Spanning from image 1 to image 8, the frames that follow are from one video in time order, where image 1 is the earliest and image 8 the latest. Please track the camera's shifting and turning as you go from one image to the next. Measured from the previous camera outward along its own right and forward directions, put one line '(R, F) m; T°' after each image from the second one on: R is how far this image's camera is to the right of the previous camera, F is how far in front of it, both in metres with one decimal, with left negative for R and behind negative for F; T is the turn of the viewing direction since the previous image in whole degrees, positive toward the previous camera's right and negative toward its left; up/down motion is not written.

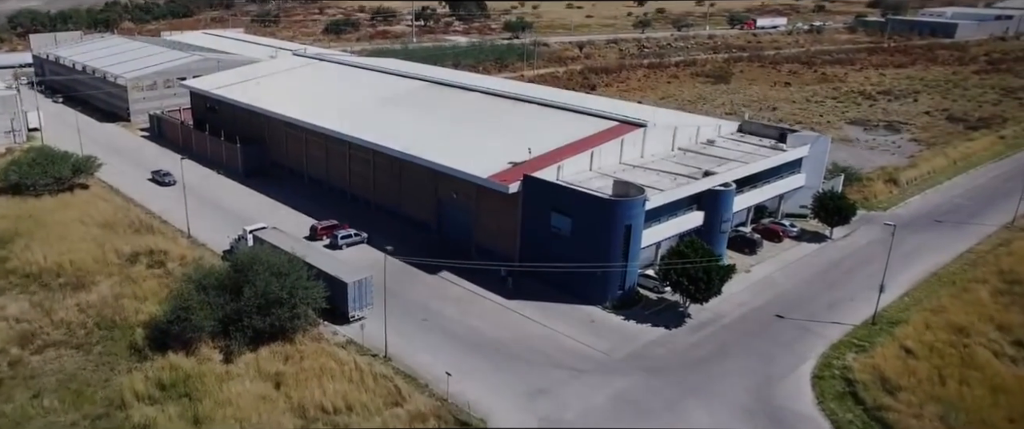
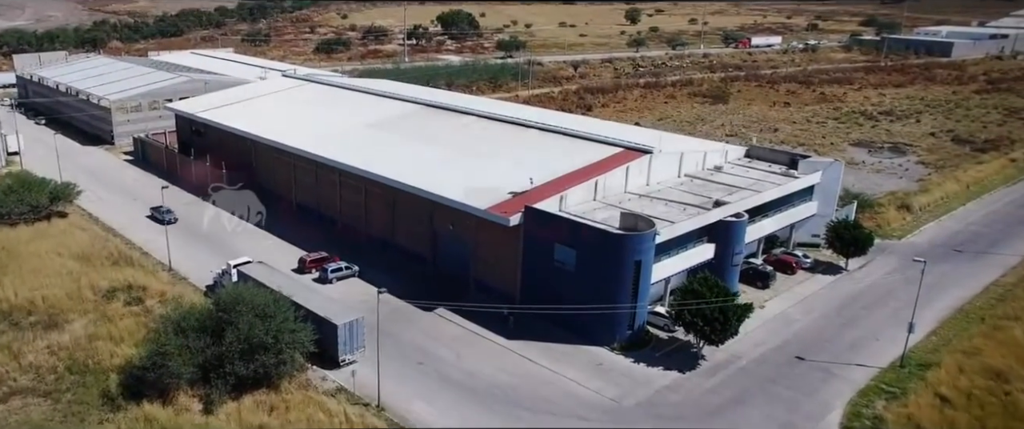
(-0.2, +1.0) m; +1°
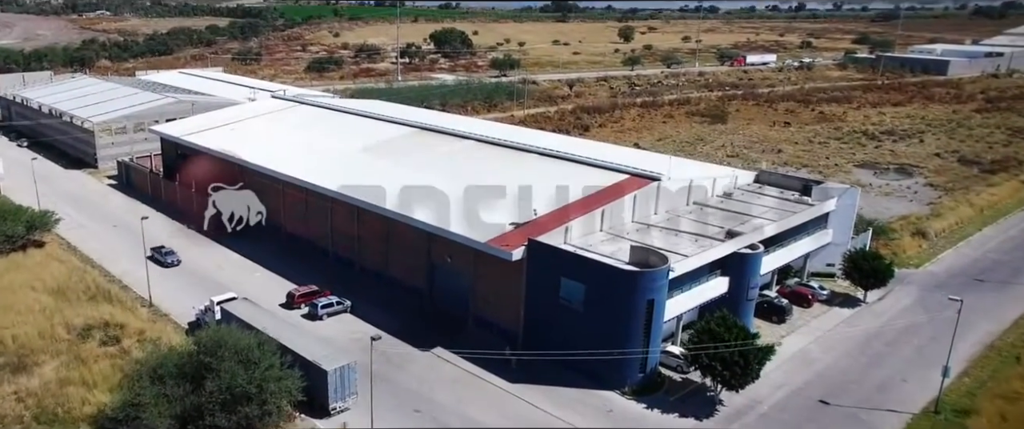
(-0.2, +1.0) m; +1°
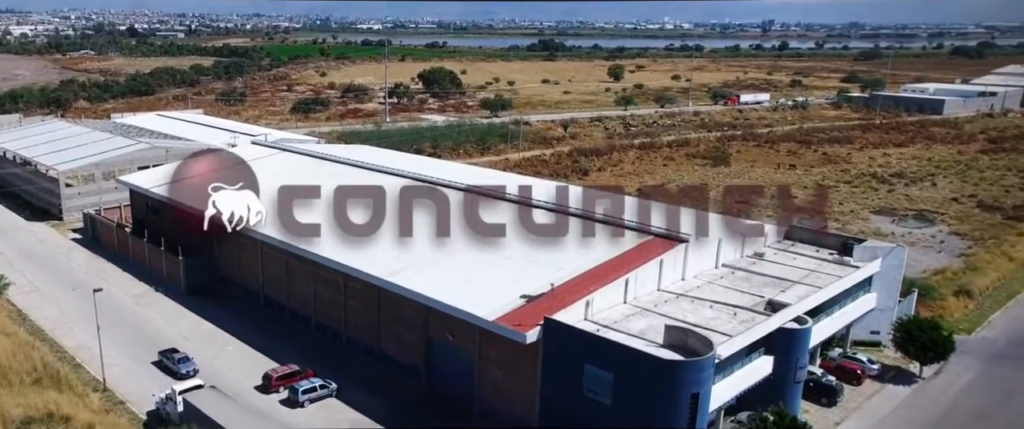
(-0.5, +2.1) m; +1°
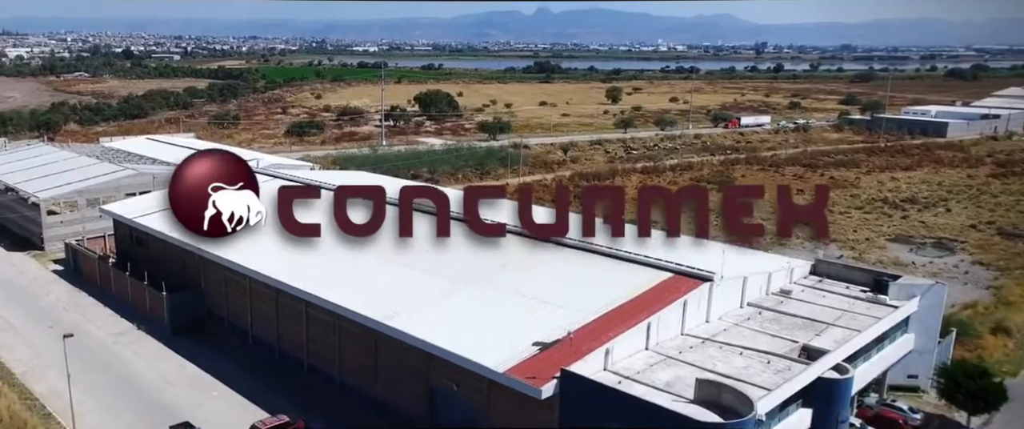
(-0.3, +1.3) m; 0°
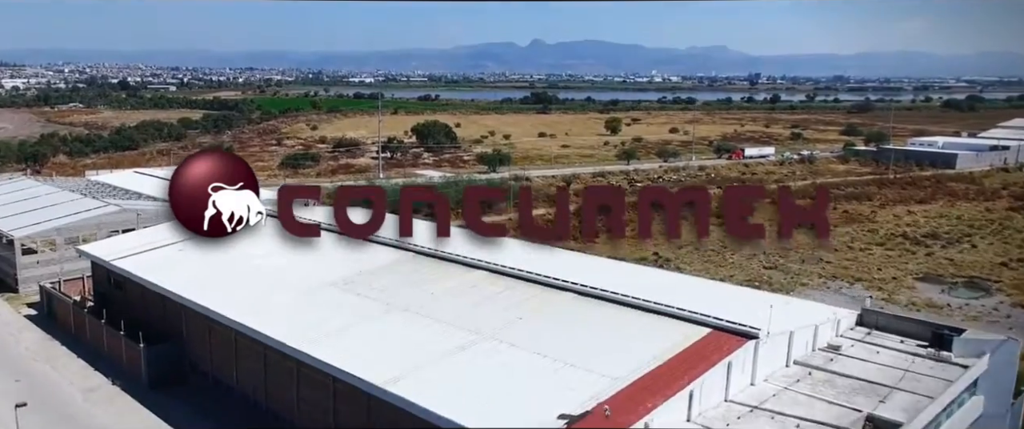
(-0.4, +1.8) m; 0°
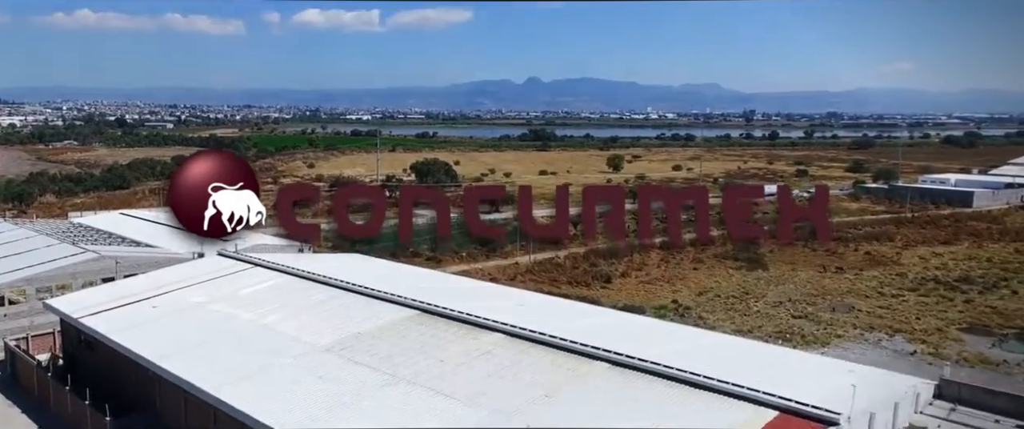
(-0.5, +2.2) m; 0°
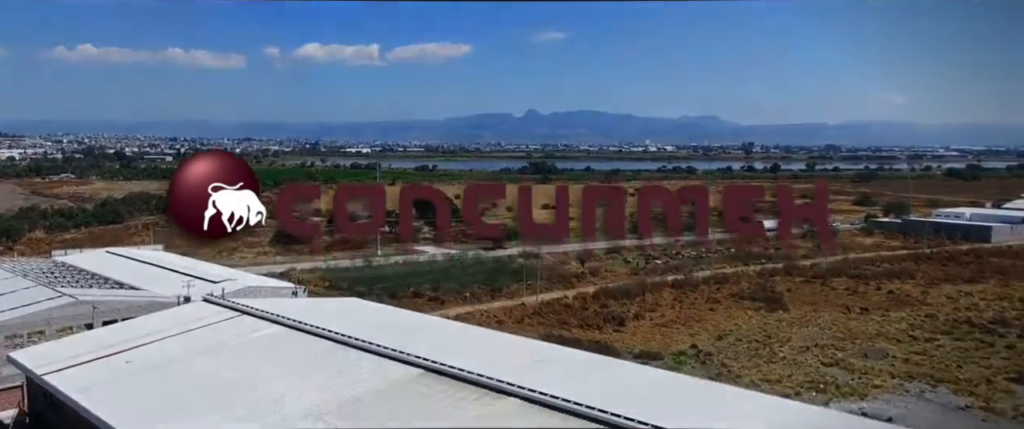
(-0.3, +1.9) m; 0°
